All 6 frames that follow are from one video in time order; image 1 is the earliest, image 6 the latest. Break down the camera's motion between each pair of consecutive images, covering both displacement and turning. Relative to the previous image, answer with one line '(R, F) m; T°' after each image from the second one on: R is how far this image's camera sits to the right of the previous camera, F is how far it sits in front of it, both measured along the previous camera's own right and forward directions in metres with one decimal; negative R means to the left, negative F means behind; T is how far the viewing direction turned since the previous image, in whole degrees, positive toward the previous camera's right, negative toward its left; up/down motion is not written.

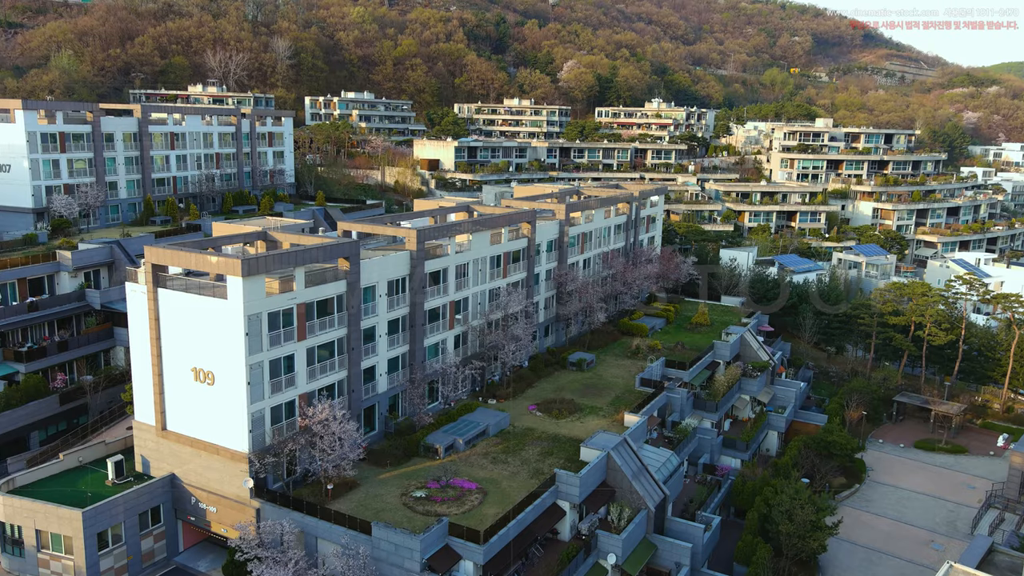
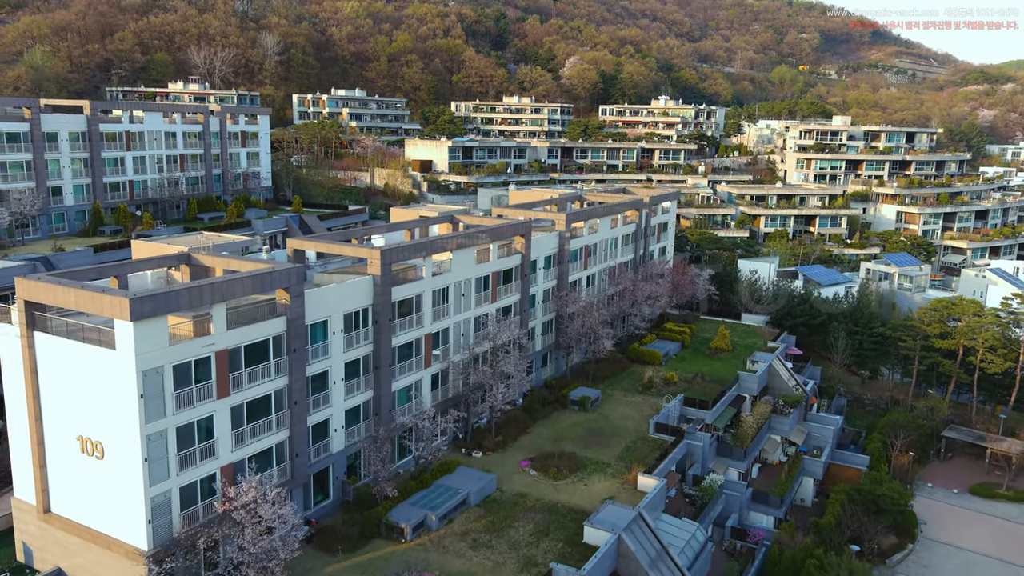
(+0.5, +5.7) m; 0°
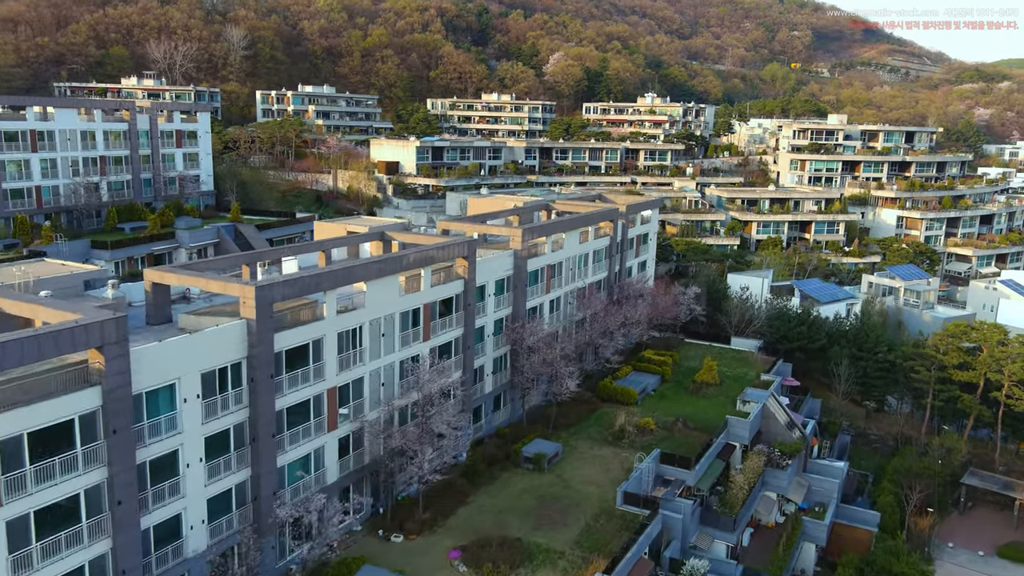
(+1.8, +5.7) m; +1°
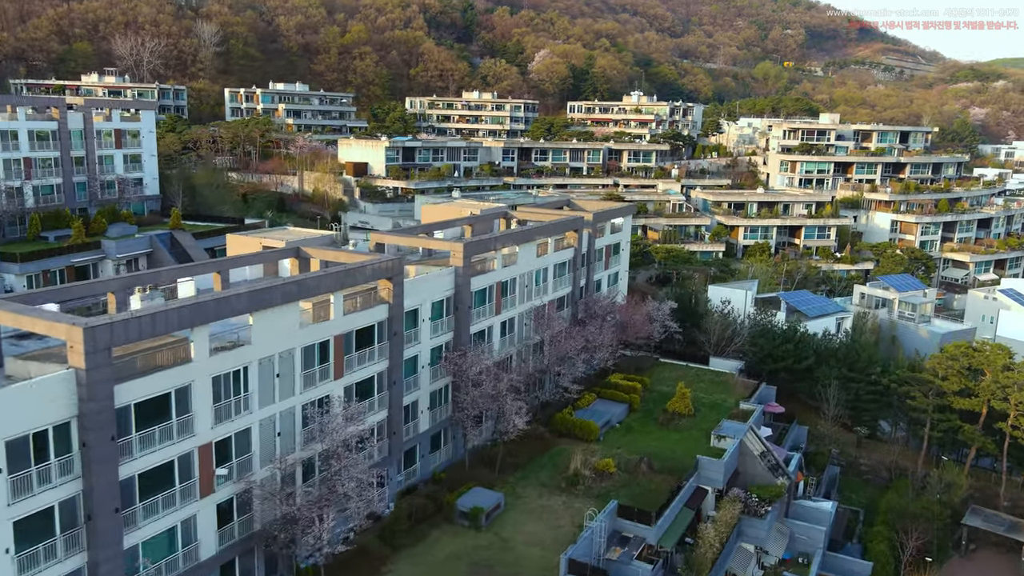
(+1.9, +3.7) m; 0°
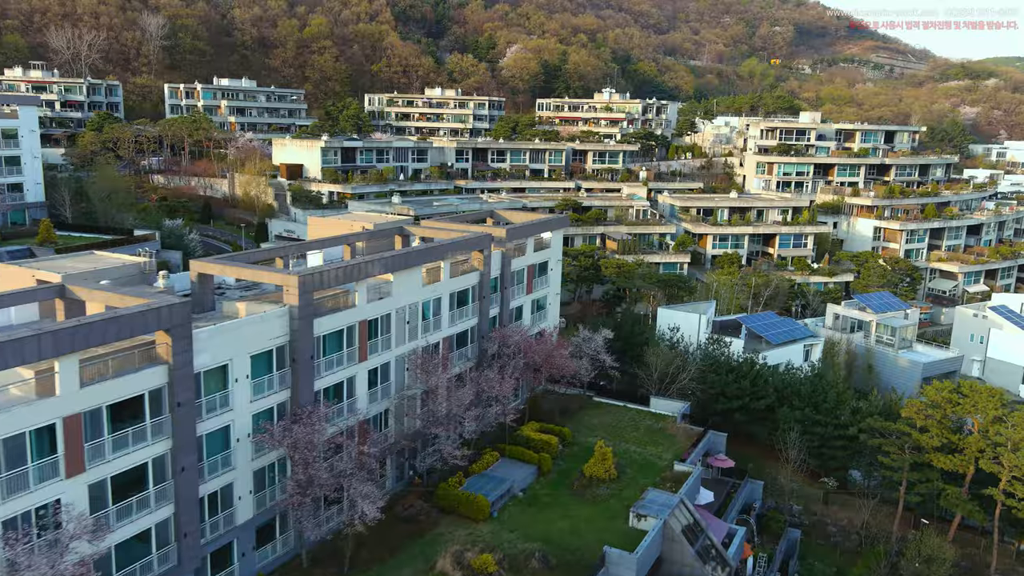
(+3.7, +5.8) m; 0°
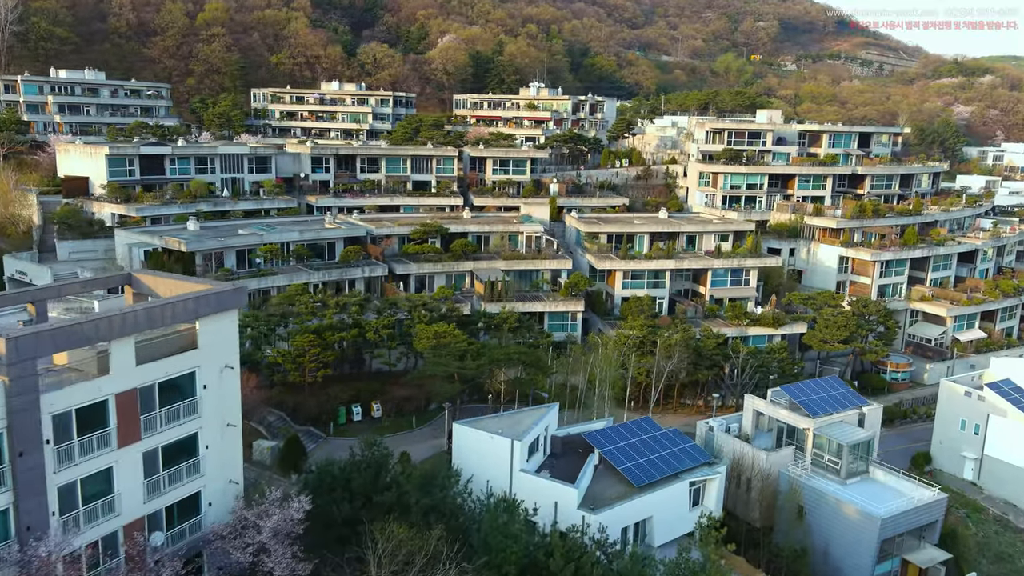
(+9.2, +15.2) m; 0°
